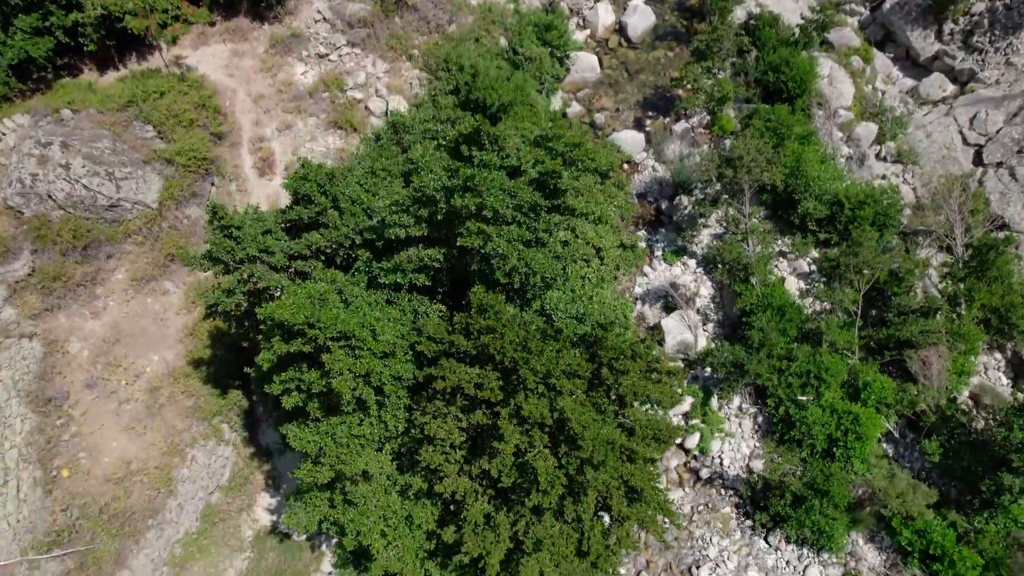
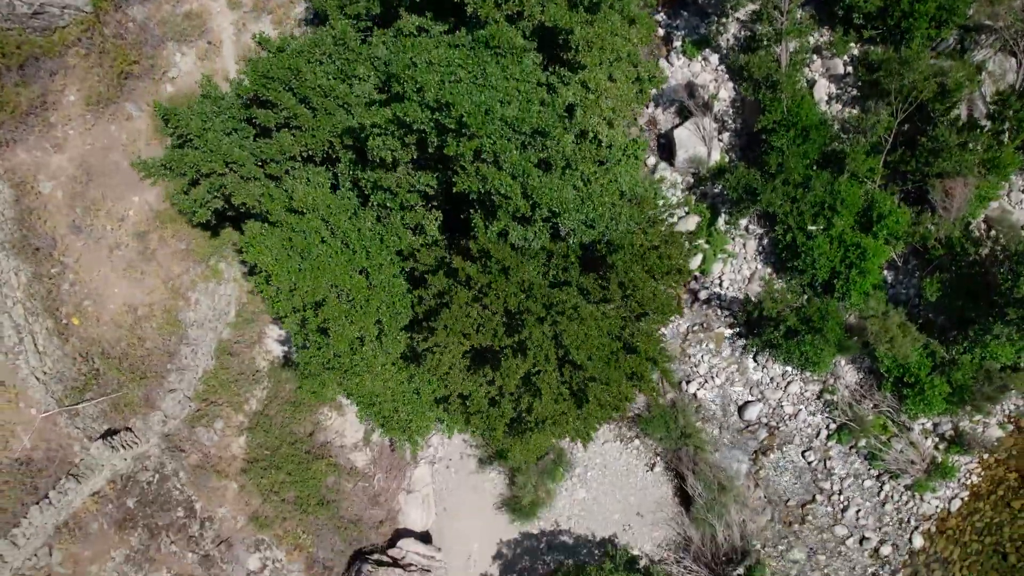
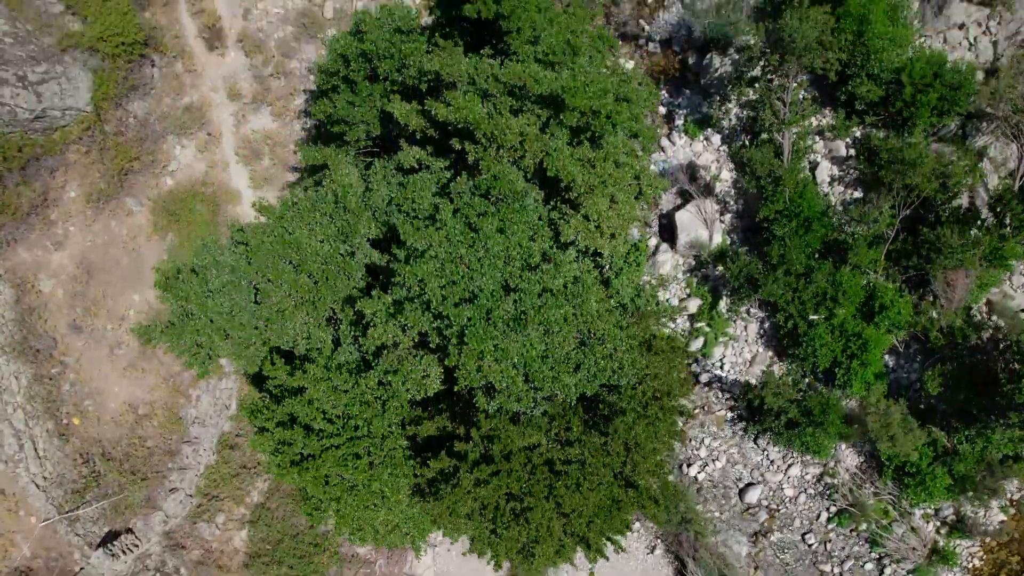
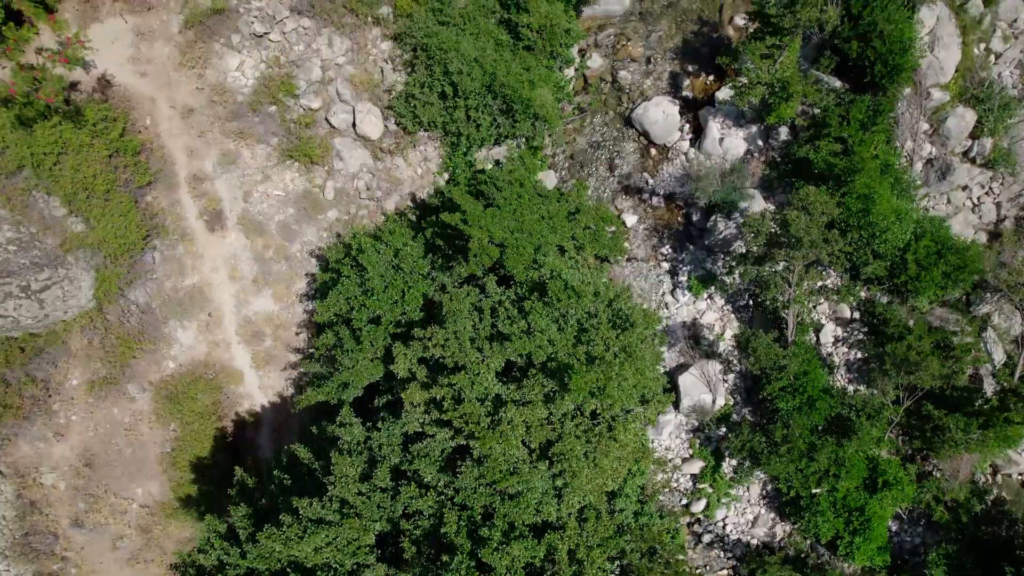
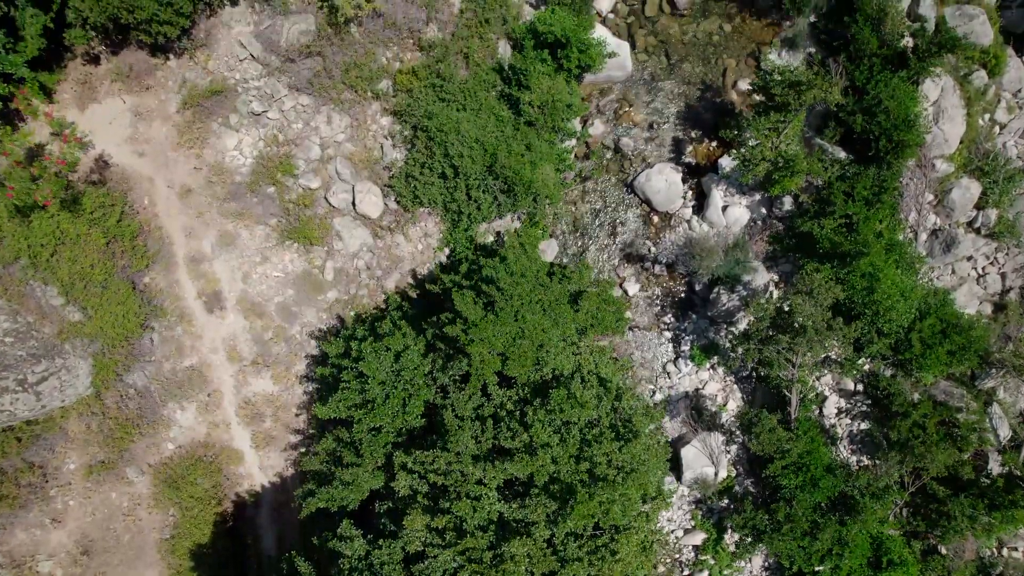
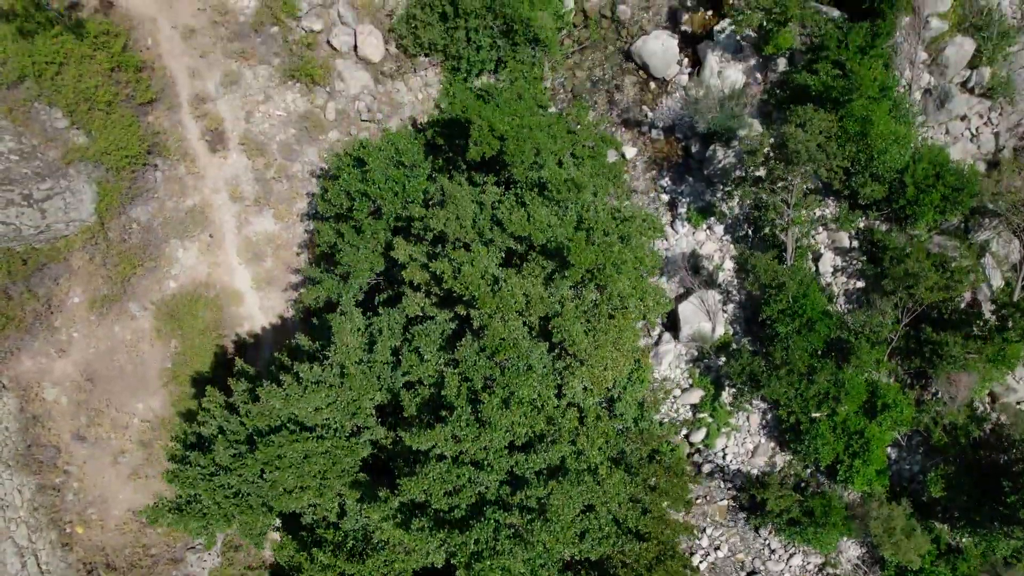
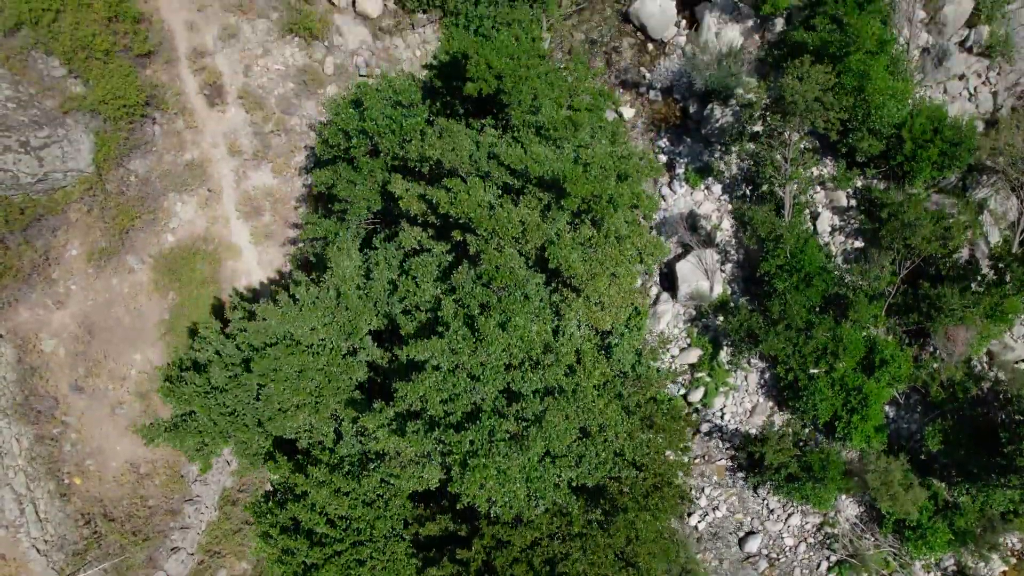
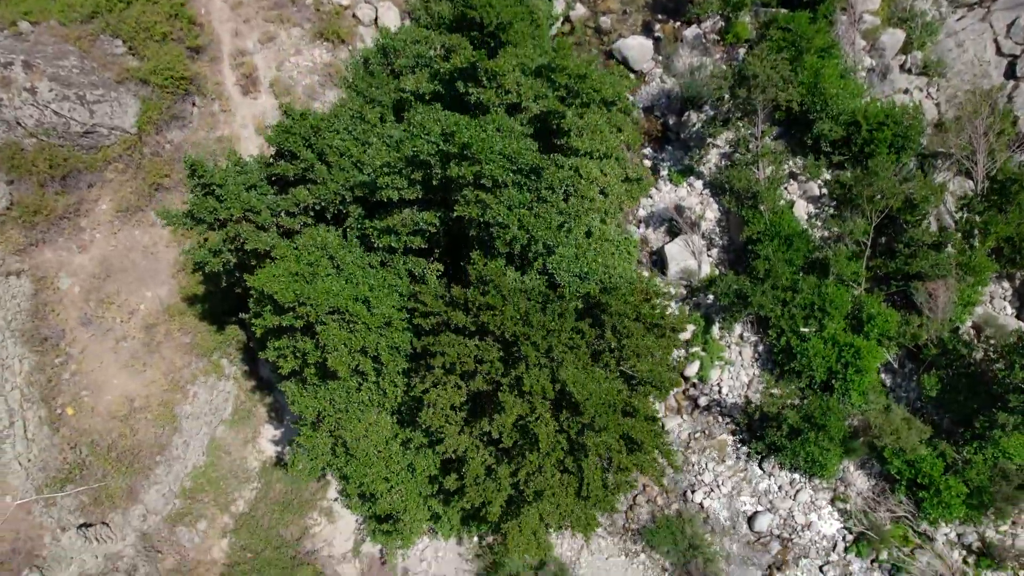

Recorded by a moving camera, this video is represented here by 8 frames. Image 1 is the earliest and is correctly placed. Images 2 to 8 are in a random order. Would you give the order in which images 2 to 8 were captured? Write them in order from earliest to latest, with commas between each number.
8, 2, 3, 7, 6, 4, 5
